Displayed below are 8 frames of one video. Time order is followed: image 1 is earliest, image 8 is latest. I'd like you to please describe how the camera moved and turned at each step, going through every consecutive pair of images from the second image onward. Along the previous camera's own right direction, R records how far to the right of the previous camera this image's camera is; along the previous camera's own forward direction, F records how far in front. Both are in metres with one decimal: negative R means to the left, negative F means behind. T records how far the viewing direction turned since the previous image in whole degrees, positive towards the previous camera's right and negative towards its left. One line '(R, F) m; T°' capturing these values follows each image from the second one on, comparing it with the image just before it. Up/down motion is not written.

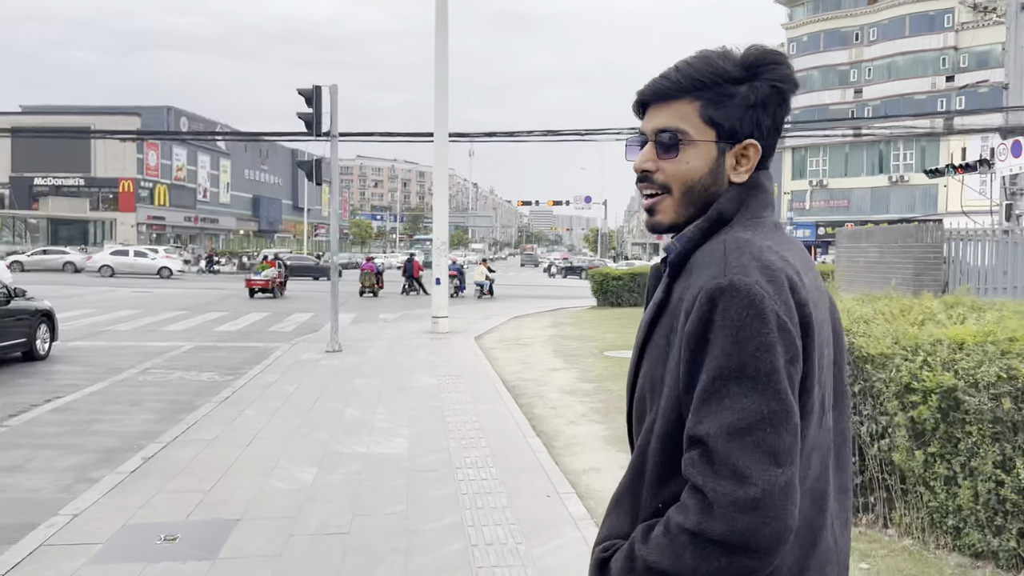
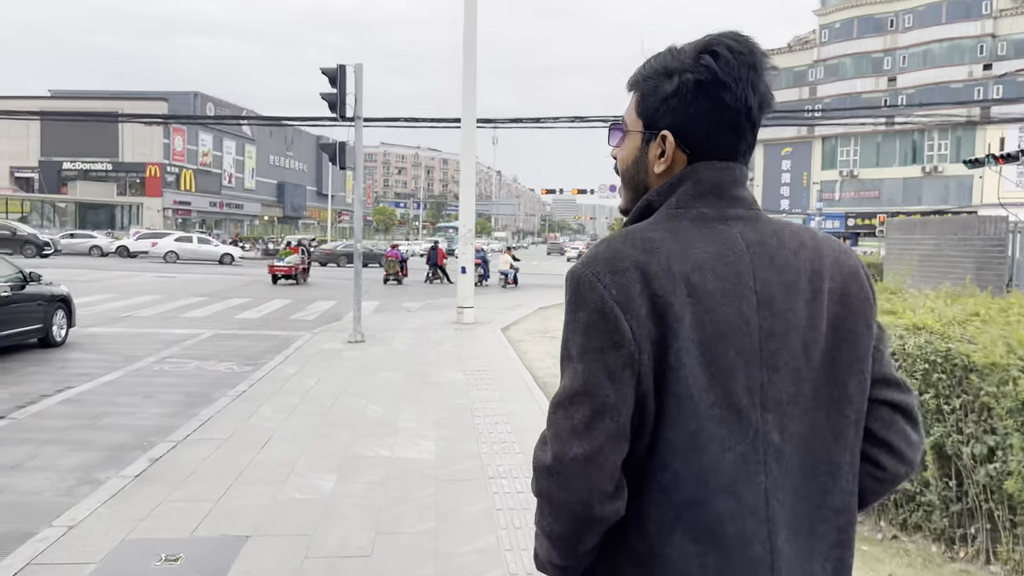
(-0.1, +0.5) m; -2°
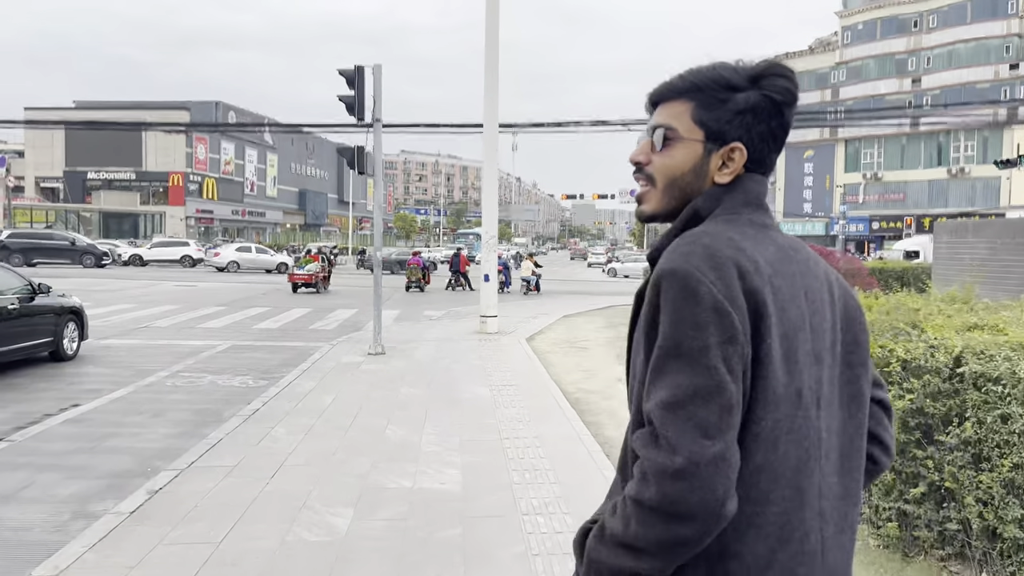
(-0.1, +0.5) m; -1°
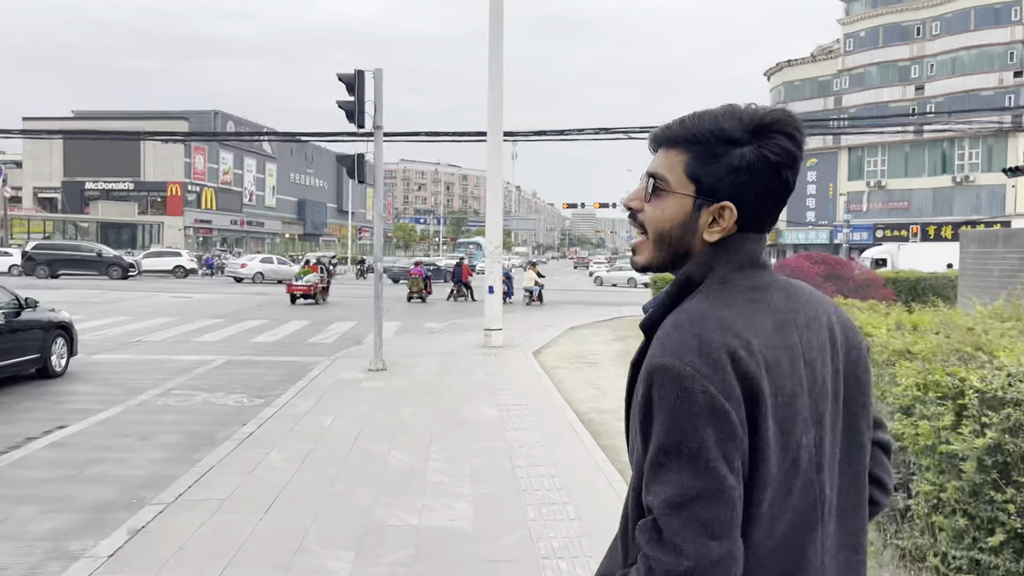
(-0.1, +0.4) m; 0°
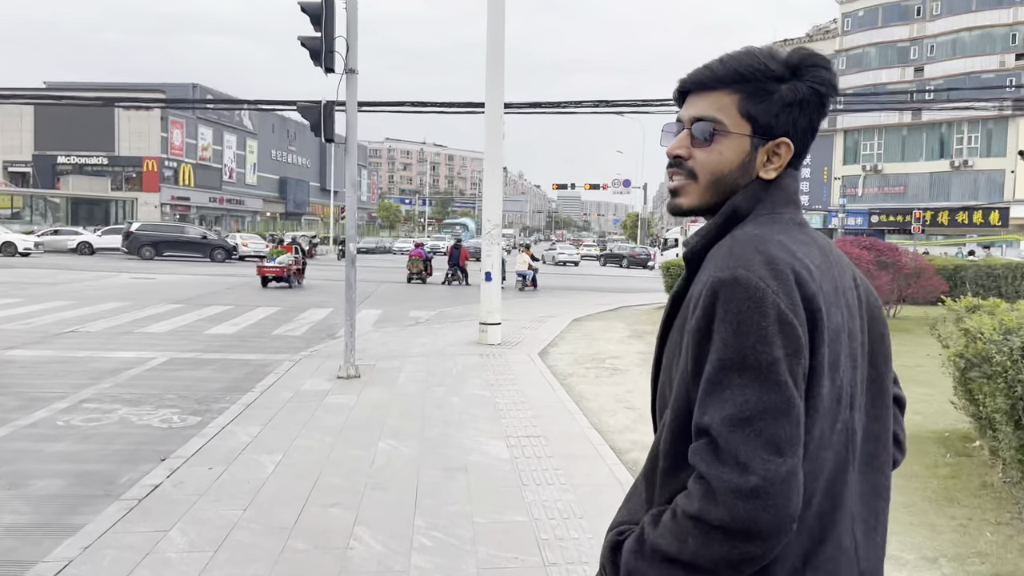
(-0.2, +2.2) m; +1°
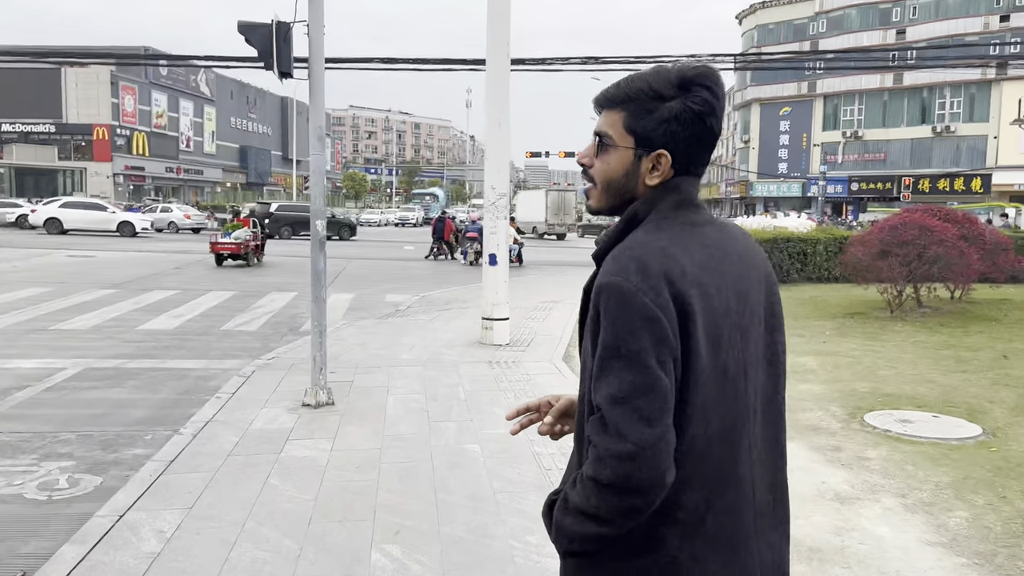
(-0.5, +2.4) m; +2°
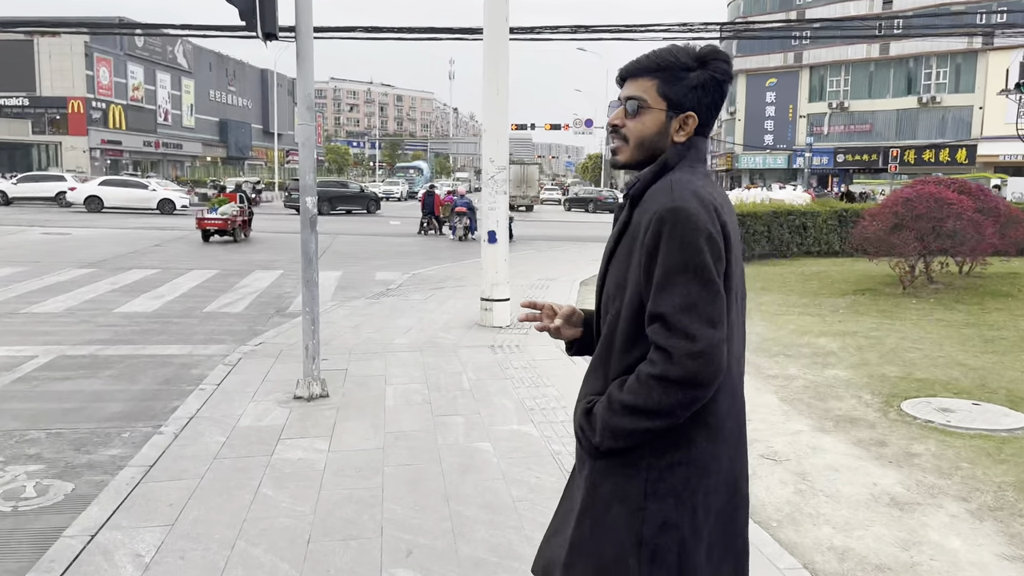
(-0.2, +0.5) m; +1°
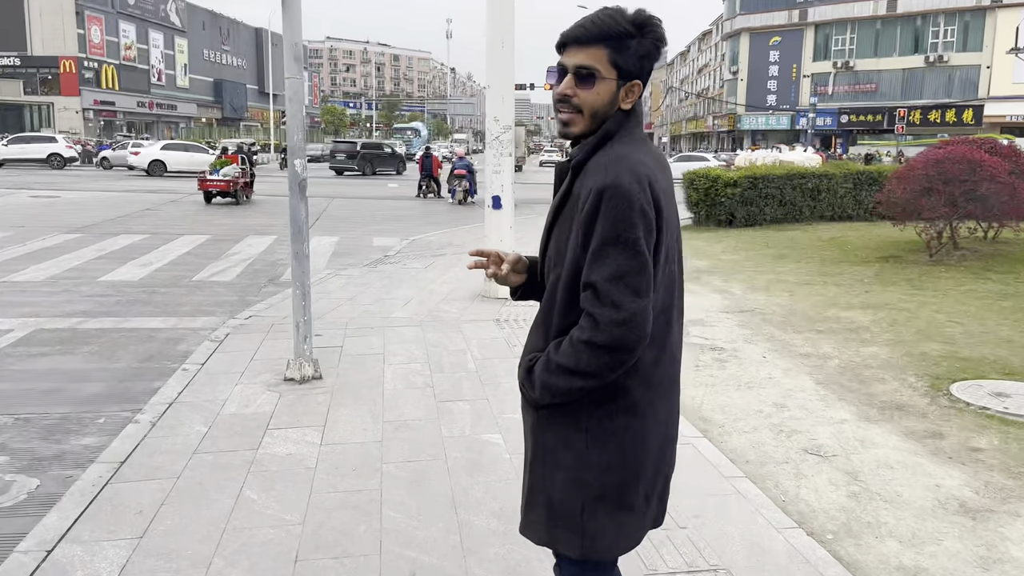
(-0.1, +0.5) m; 0°
